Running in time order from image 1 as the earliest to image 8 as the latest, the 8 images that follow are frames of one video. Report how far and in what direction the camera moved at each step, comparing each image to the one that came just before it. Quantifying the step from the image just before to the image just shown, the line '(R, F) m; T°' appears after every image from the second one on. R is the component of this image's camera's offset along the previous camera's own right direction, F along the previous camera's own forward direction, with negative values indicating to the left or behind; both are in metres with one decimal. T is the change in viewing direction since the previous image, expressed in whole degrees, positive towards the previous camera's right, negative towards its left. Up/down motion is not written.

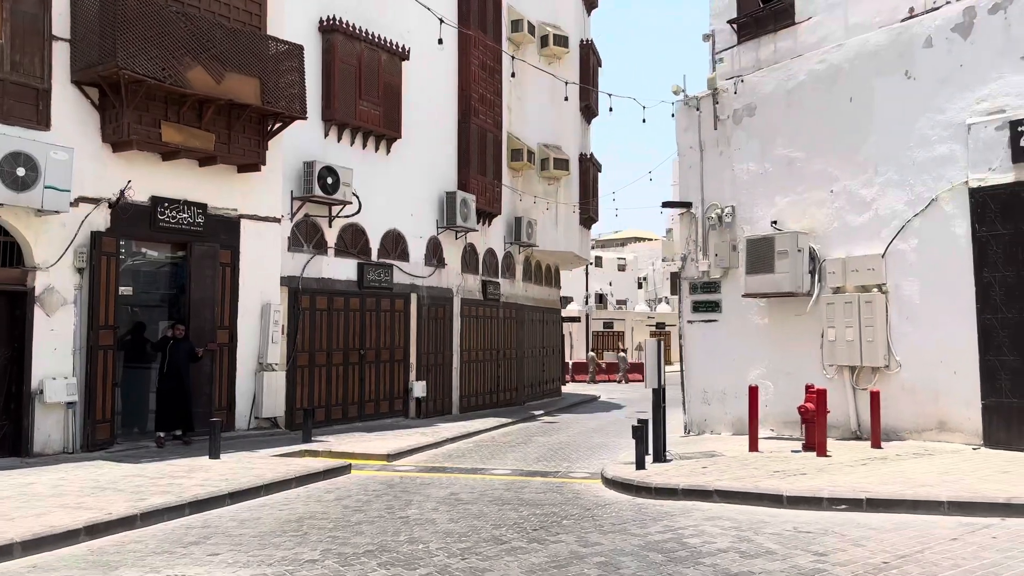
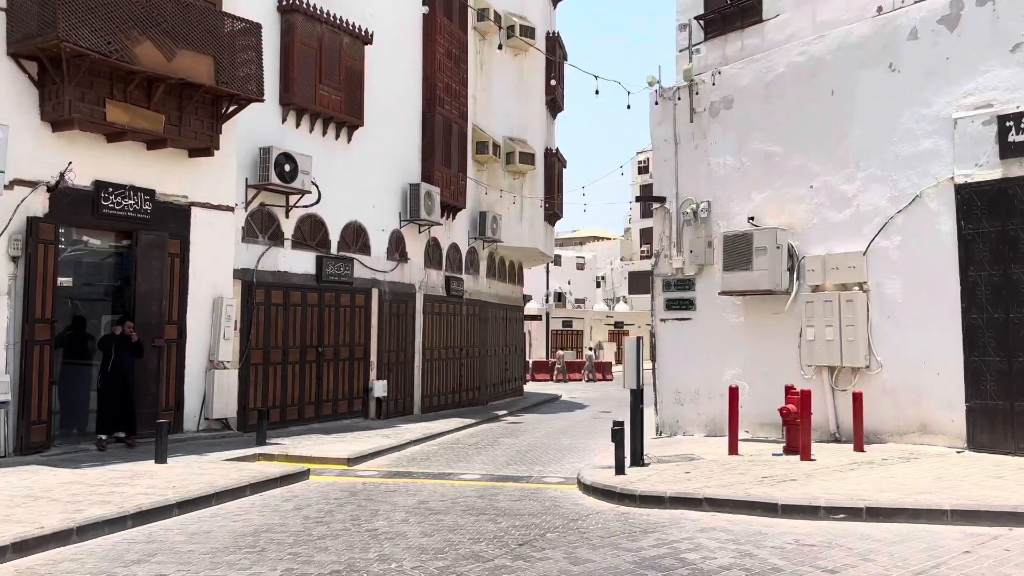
(-0.2, +0.6) m; +3°
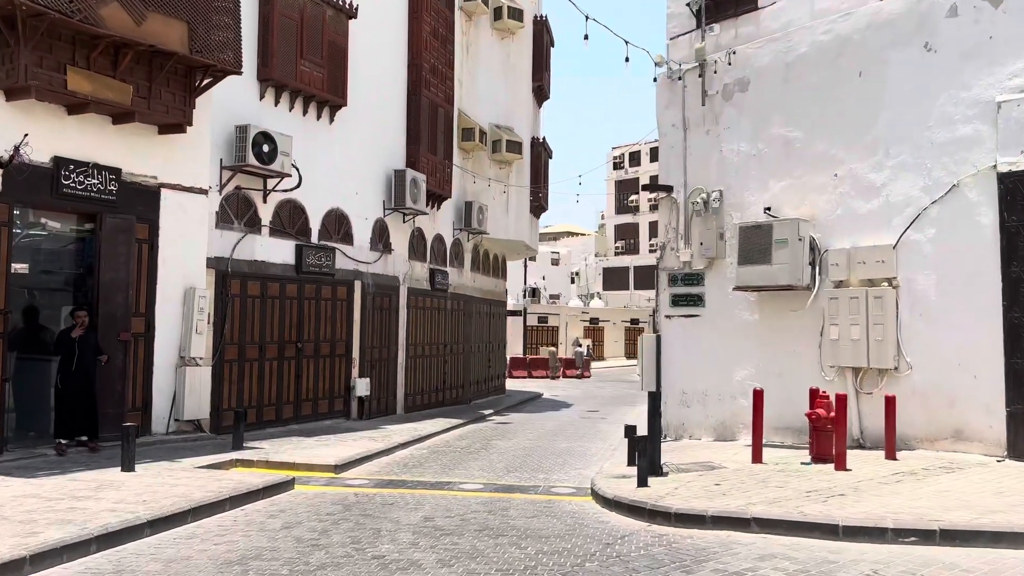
(-0.5, +1.0) m; +2°
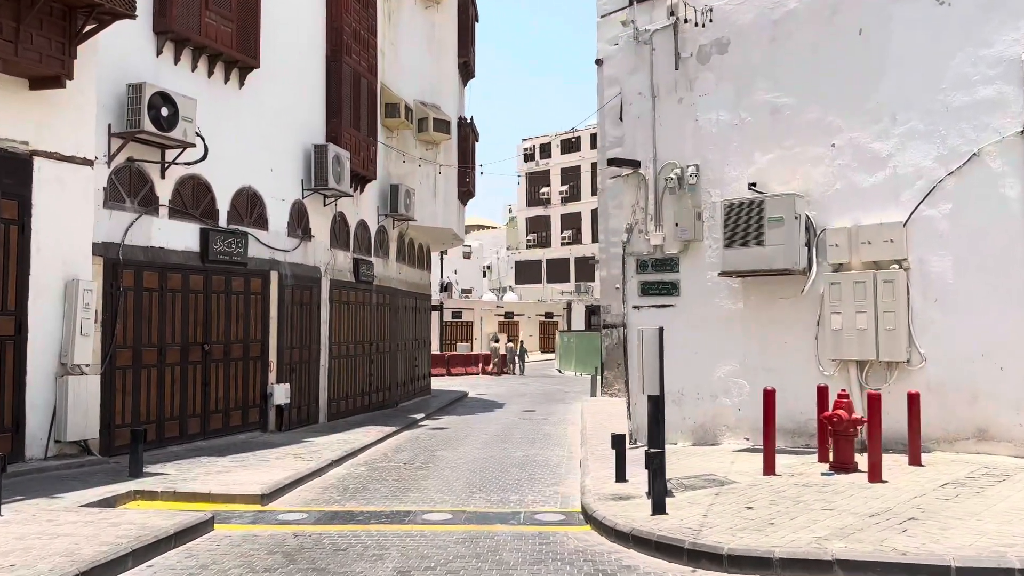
(-0.7, +1.8) m; +7°
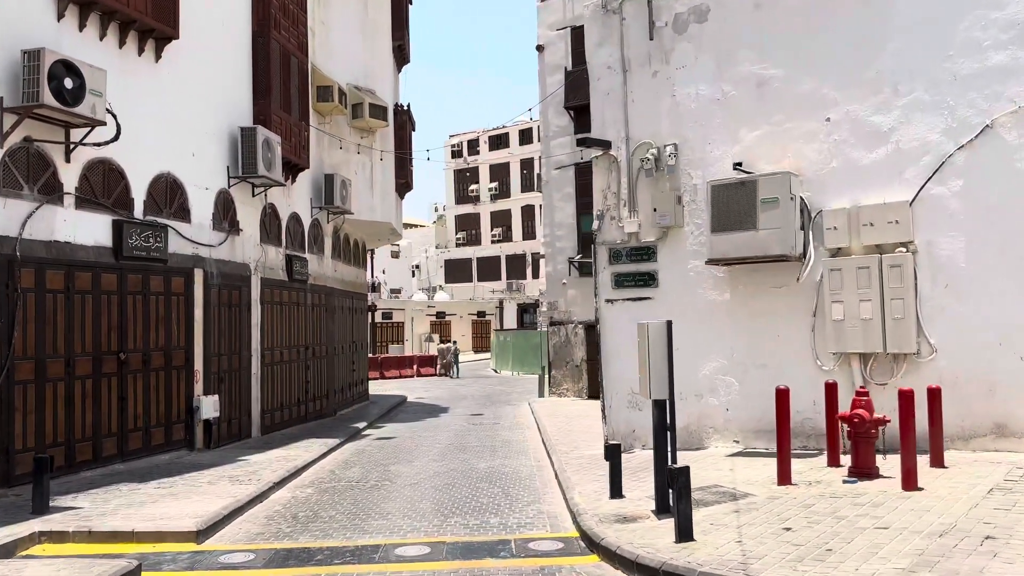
(-0.5, +1.2) m; +5°
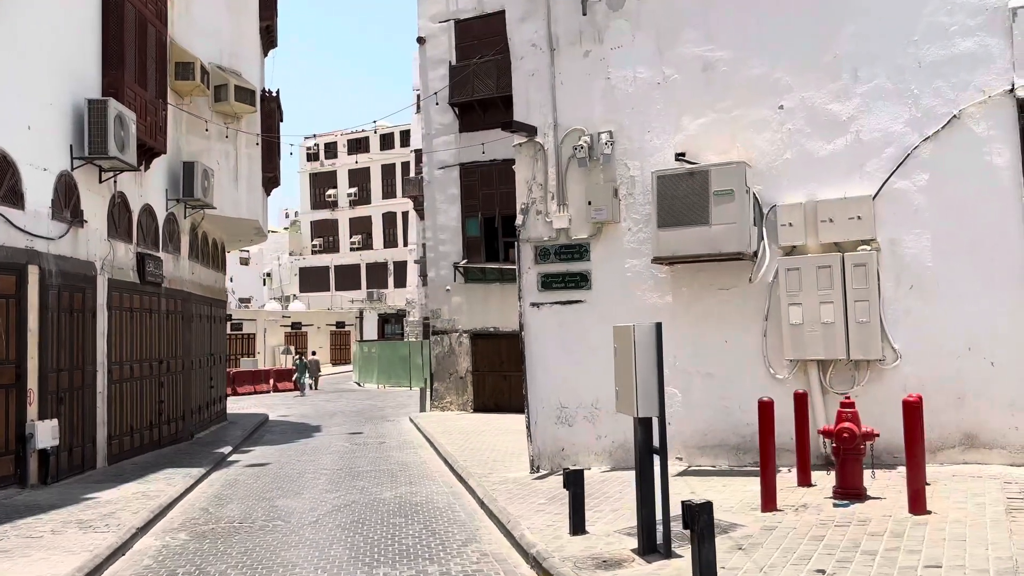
(-0.7, +1.4) m; +10°
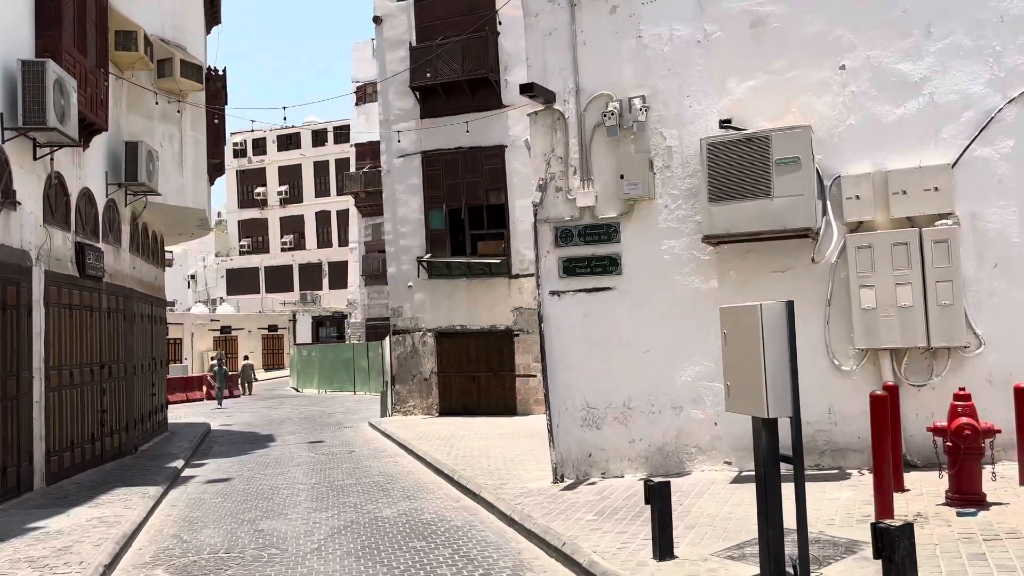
(-1.0, +1.2) m; +5°
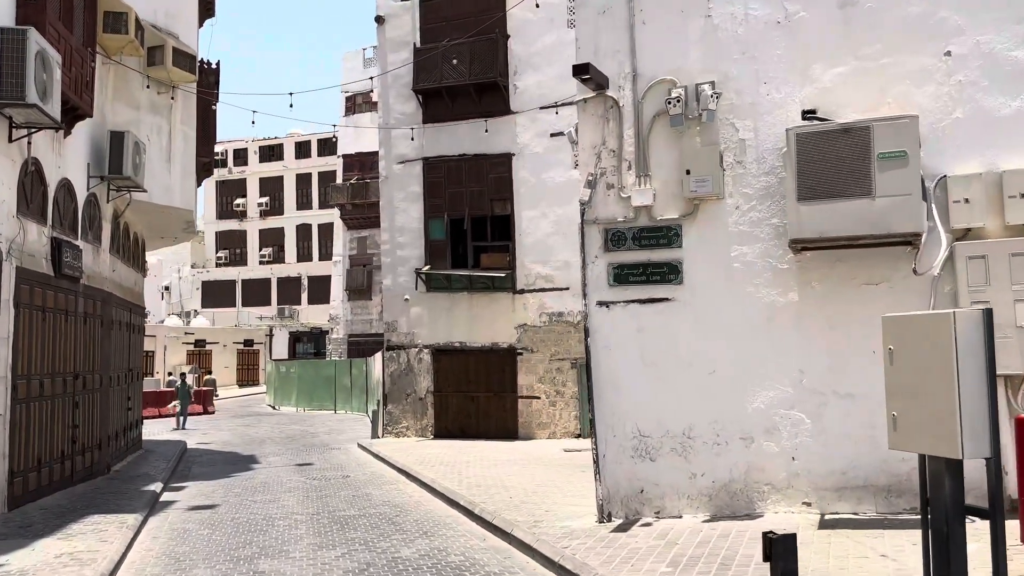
(-0.6, +1.1) m; +2°
